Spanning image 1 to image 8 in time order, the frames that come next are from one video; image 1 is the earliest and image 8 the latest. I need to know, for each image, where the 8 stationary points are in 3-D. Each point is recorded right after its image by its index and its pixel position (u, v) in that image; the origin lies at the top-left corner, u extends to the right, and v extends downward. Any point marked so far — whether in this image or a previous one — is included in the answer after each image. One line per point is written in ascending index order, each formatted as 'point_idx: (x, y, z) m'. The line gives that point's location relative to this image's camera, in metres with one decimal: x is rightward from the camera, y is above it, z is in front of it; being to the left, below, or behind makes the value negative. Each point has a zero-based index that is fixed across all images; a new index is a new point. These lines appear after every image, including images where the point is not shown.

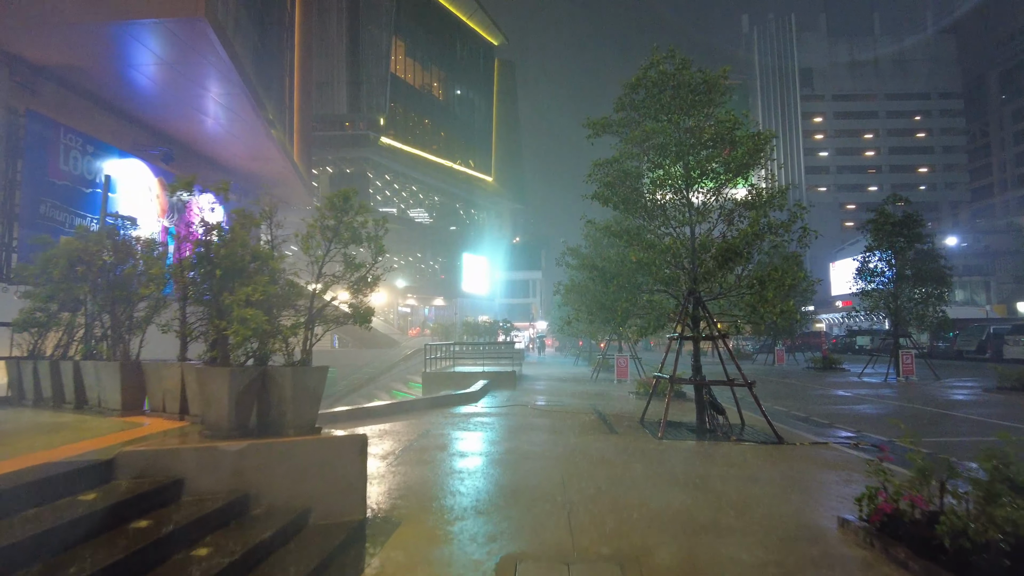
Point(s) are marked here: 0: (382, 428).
0: (-1.9, -2.3, +9.9) m
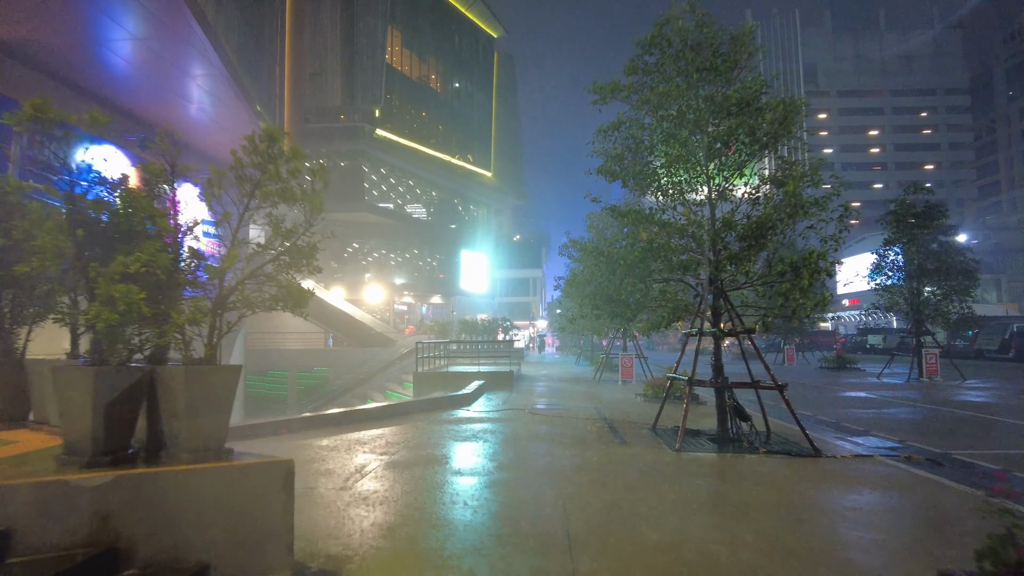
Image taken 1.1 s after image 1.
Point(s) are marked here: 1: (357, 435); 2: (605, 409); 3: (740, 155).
0: (-2.0, -2.1, +8.8) m
1: (-2.1, -2.2, +9.0) m
2: (+1.7, -2.1, +10.8) m
3: (+2.7, +1.6, +7.5) m
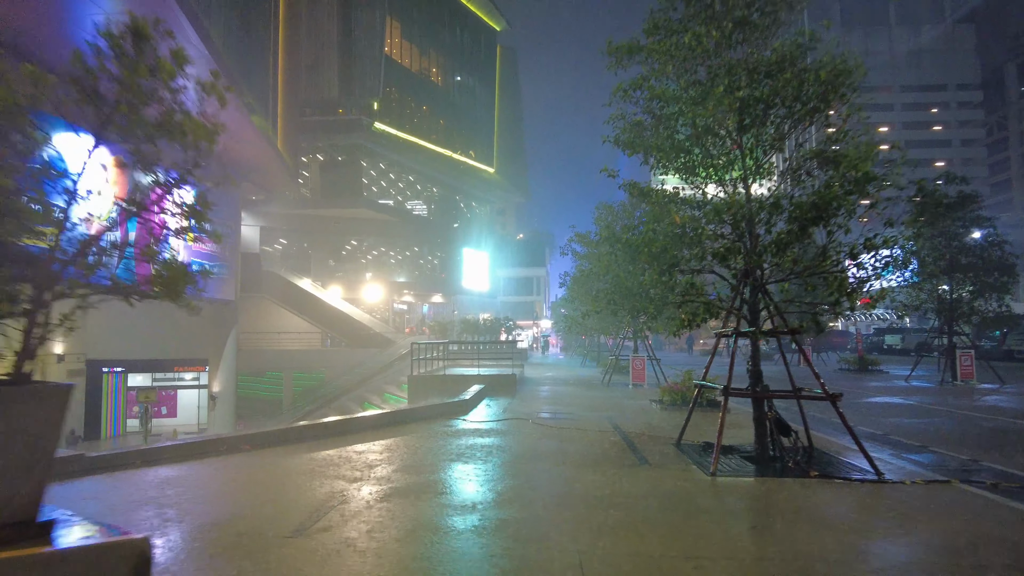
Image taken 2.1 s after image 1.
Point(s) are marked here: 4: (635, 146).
0: (-2.0, -2.1, +7.7) m
1: (-2.1, -2.1, +7.9) m
2: (+1.7, -2.0, +9.7) m
3: (+2.7, +1.7, +6.4) m
4: (+1.4, +1.6, +7.0) m
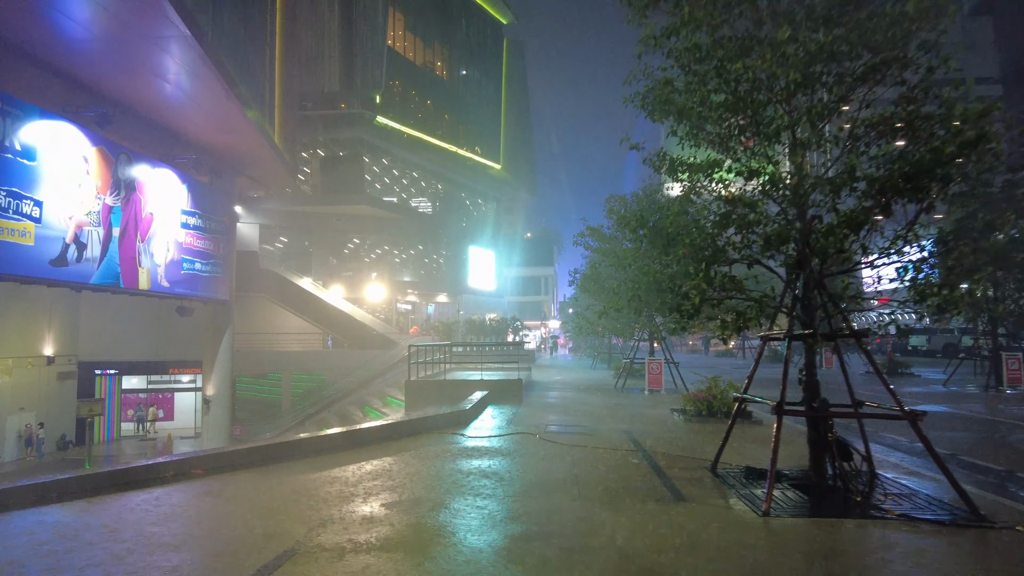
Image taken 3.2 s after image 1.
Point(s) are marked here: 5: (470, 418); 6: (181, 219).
0: (-1.9, -2.0, +6.6) m
1: (-2.1, -2.0, +6.8) m
2: (+1.8, -2.0, +8.6) m
3: (+2.8, +1.7, +5.2) m
4: (+1.4, +1.6, +5.8) m
5: (-0.8, -2.3, +11.2) m
6: (-10.4, +2.2, +19.7) m
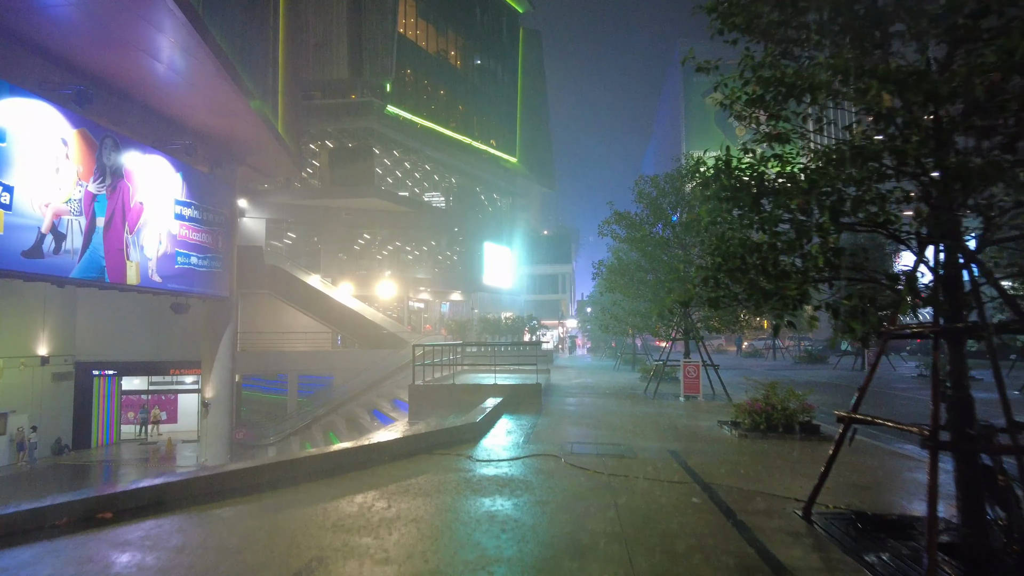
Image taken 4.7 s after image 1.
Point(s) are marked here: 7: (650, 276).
0: (-1.8, -1.9, +5.2) m
1: (-1.9, -1.9, +5.4) m
2: (+2.0, -1.8, +7.0) m
3: (+2.9, +1.9, +3.6) m
4: (+1.5, +1.8, +4.3) m
5: (-0.5, -2.2, +9.7) m
6: (-9.9, +2.3, +18.4) m
7: (+3.0, +0.3, +13.6) m
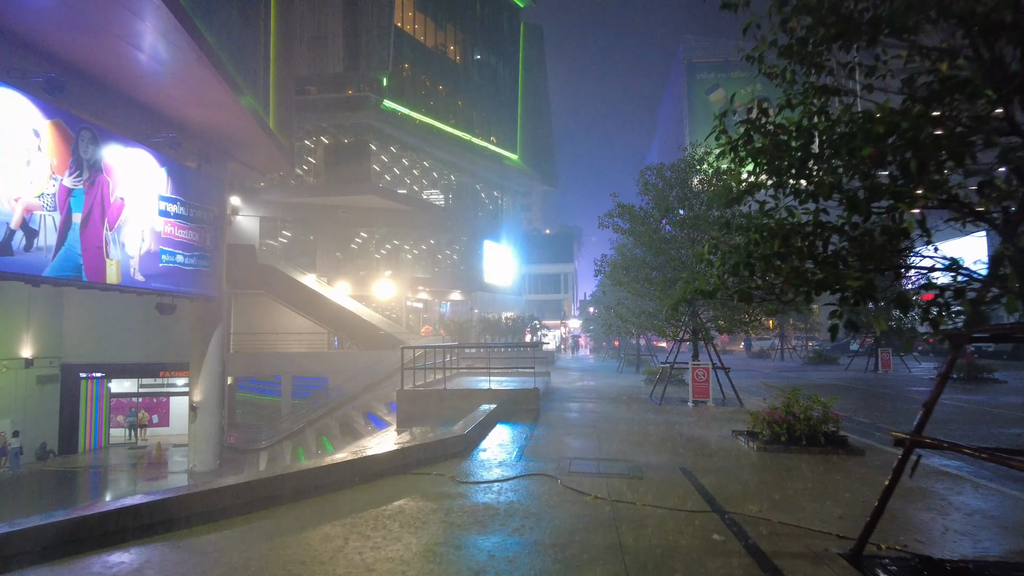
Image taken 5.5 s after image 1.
0: (-1.9, -1.8, +4.4) m
1: (-2.0, -1.9, +4.6) m
2: (+1.9, -1.8, +6.2) m
3: (+2.8, +1.9, +2.8) m
4: (+1.4, +1.8, +3.5) m
5: (-0.6, -2.1, +8.9) m
6: (-10.0, +2.3, +17.7) m
7: (+2.9, +0.3, +12.8) m
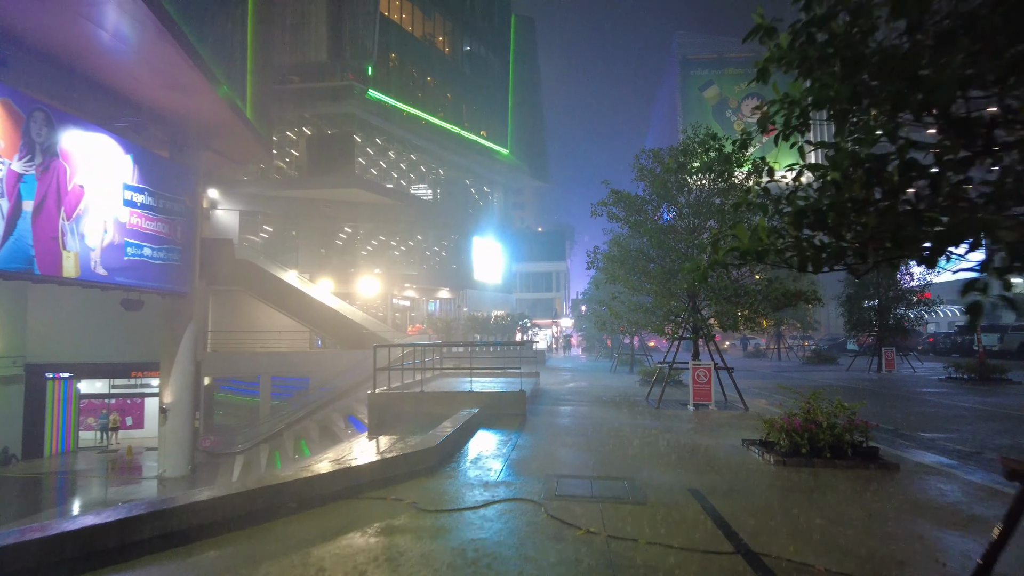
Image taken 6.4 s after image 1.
0: (-2.0, -1.7, +3.4) m
1: (-2.2, -1.8, +3.6) m
2: (+1.7, -1.7, +5.3) m
3: (+2.6, +2.0, +1.9) m
4: (+1.3, +1.9, +2.5) m
5: (-0.8, -2.0, +7.9) m
6: (-10.3, +2.5, +16.6) m
7: (+2.7, +0.4, +11.8) m
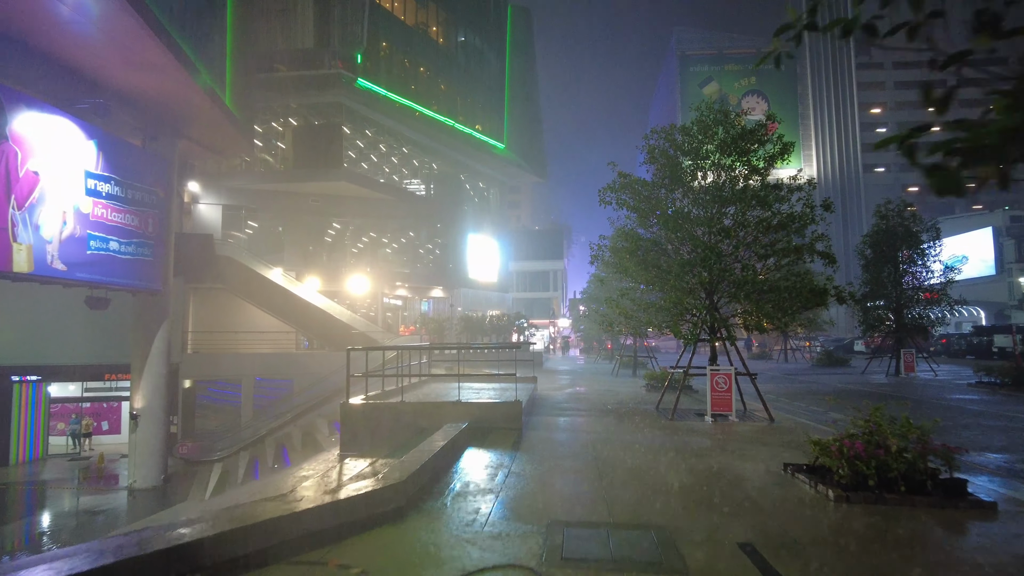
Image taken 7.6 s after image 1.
0: (-2.1, -1.7, +2.2) m
1: (-2.2, -1.7, +2.3) m
2: (+1.7, -1.6, +4.0) m
3: (+2.6, +2.1, +0.7) m
4: (+1.2, +2.0, +1.3) m
5: (-0.8, -1.9, +6.6) m
6: (-10.4, +2.6, +15.3) m
7: (+2.6, +0.5, +10.6) m
